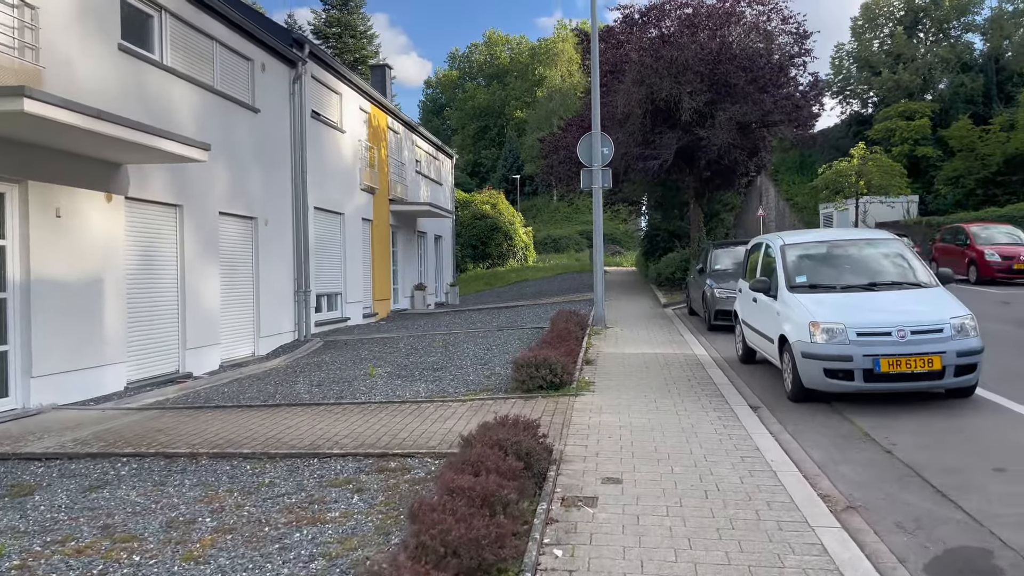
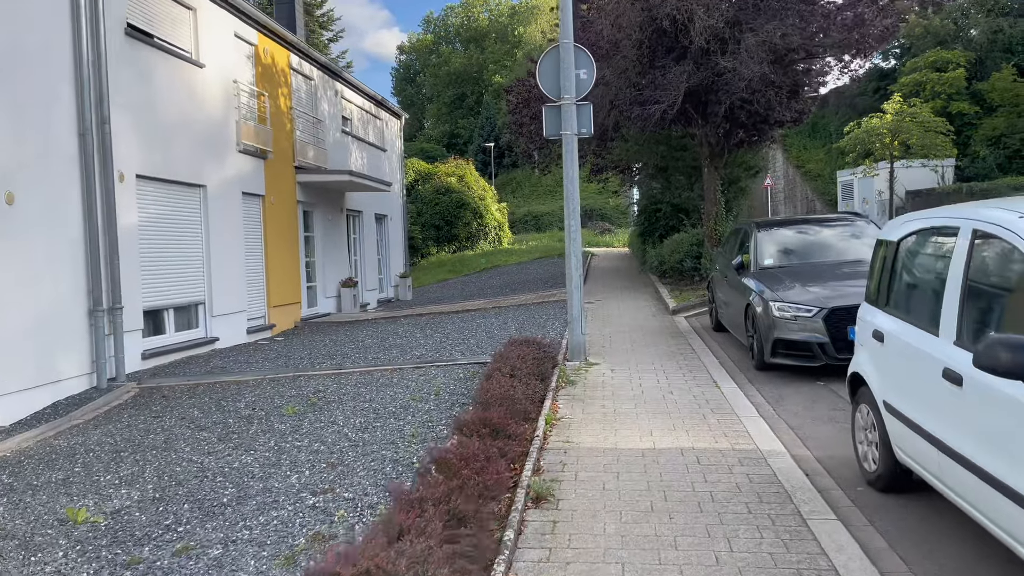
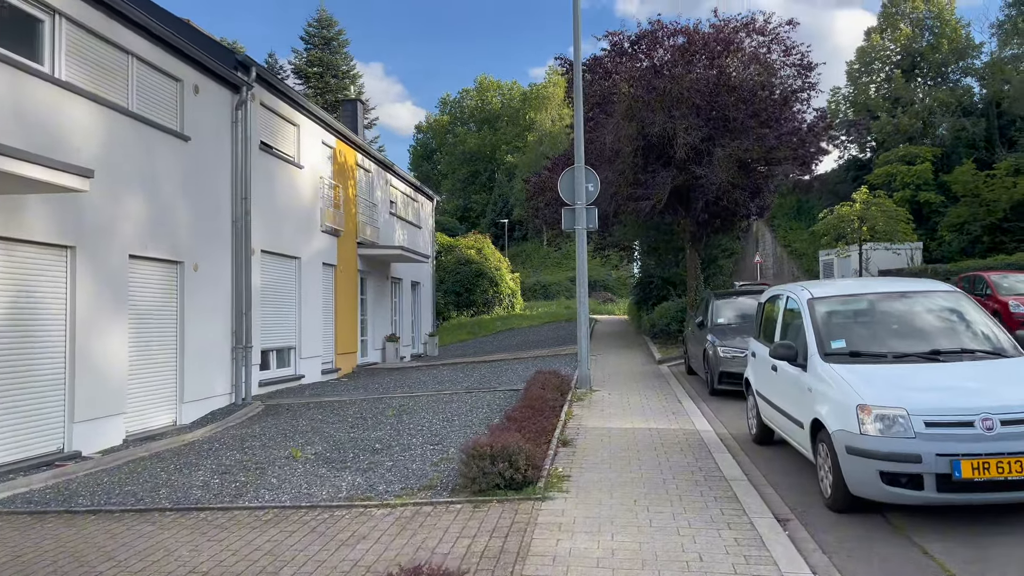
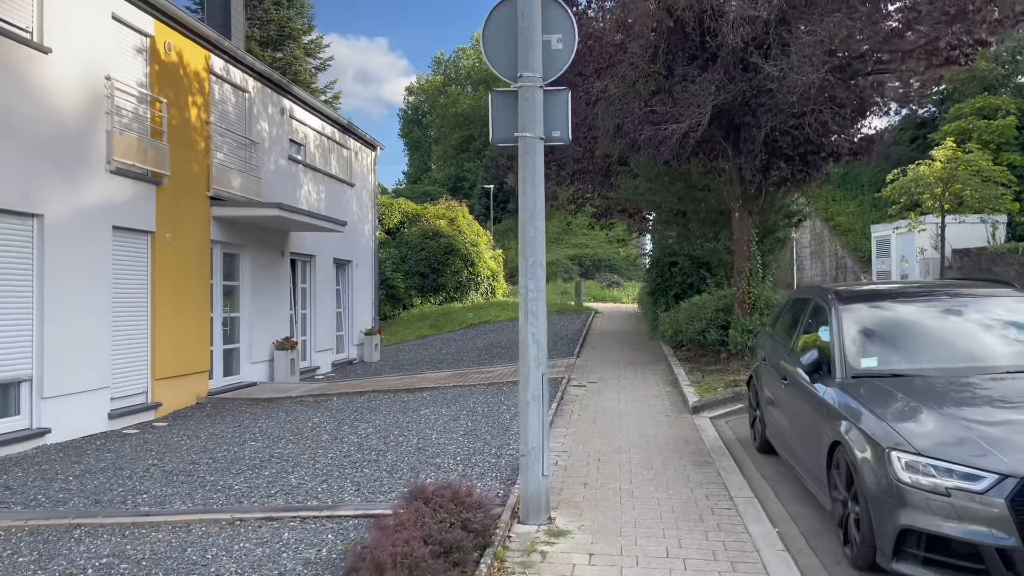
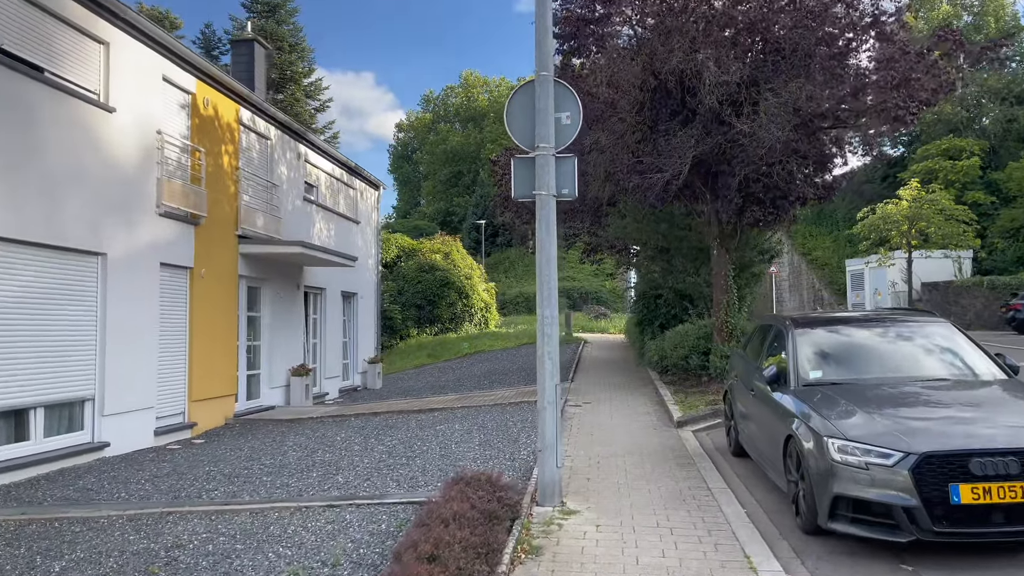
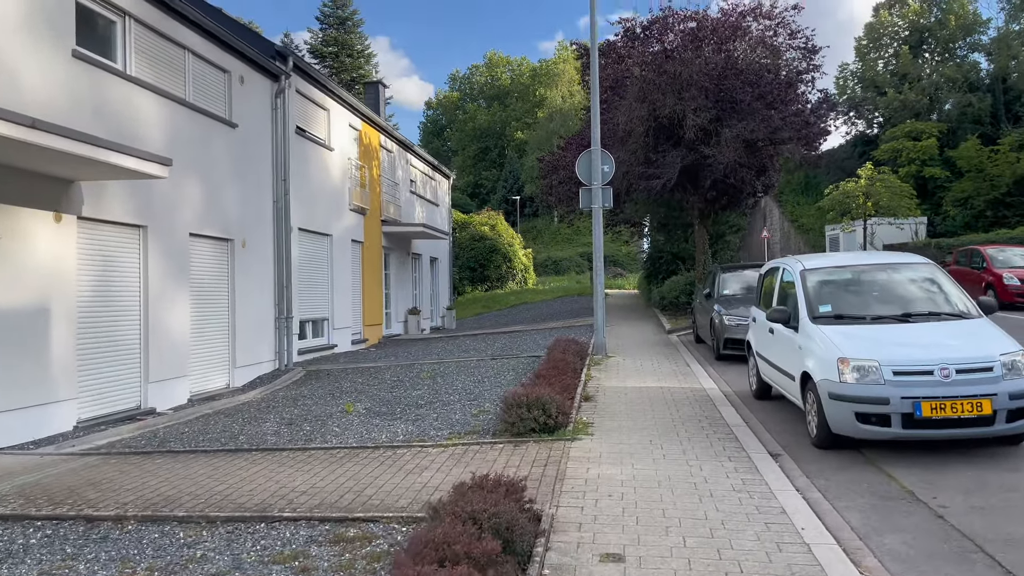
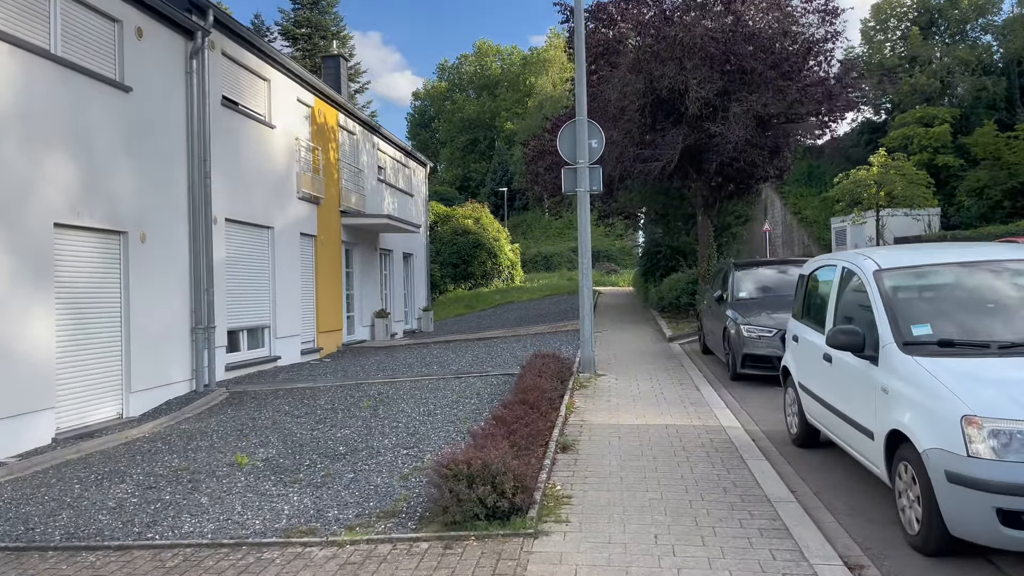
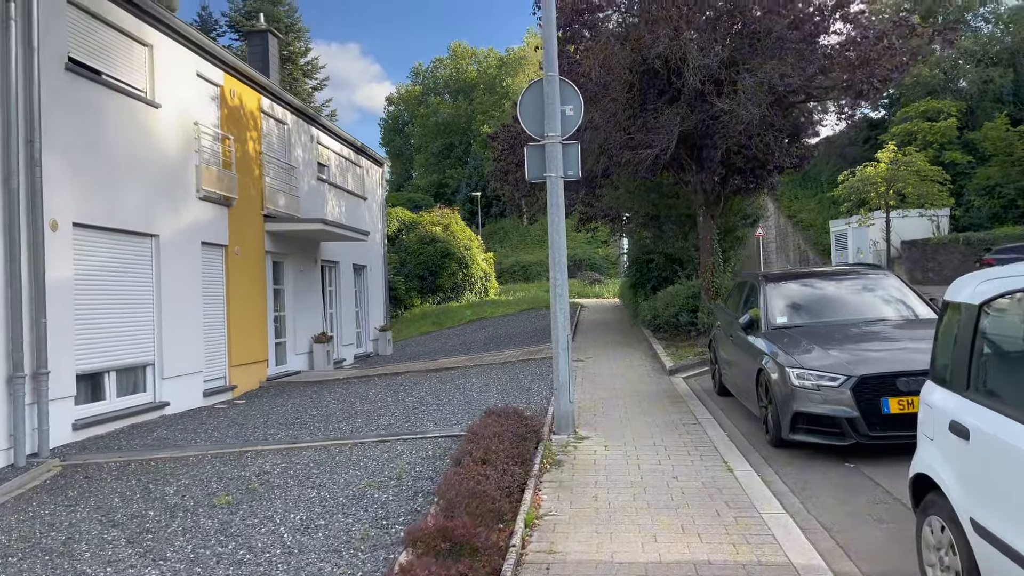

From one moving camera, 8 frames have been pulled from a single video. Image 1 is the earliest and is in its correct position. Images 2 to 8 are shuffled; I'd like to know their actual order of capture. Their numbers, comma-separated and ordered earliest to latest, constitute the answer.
6, 3, 7, 2, 8, 5, 4
